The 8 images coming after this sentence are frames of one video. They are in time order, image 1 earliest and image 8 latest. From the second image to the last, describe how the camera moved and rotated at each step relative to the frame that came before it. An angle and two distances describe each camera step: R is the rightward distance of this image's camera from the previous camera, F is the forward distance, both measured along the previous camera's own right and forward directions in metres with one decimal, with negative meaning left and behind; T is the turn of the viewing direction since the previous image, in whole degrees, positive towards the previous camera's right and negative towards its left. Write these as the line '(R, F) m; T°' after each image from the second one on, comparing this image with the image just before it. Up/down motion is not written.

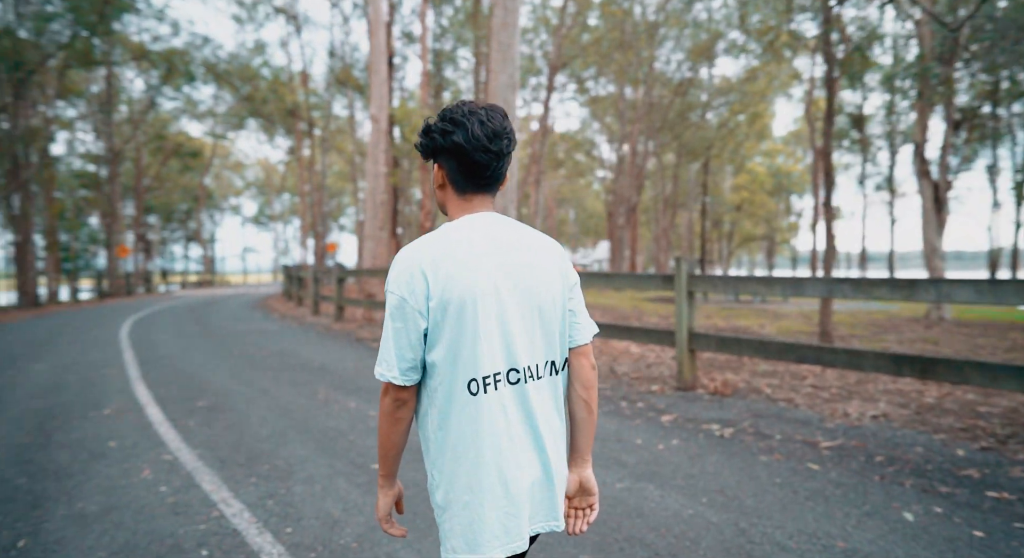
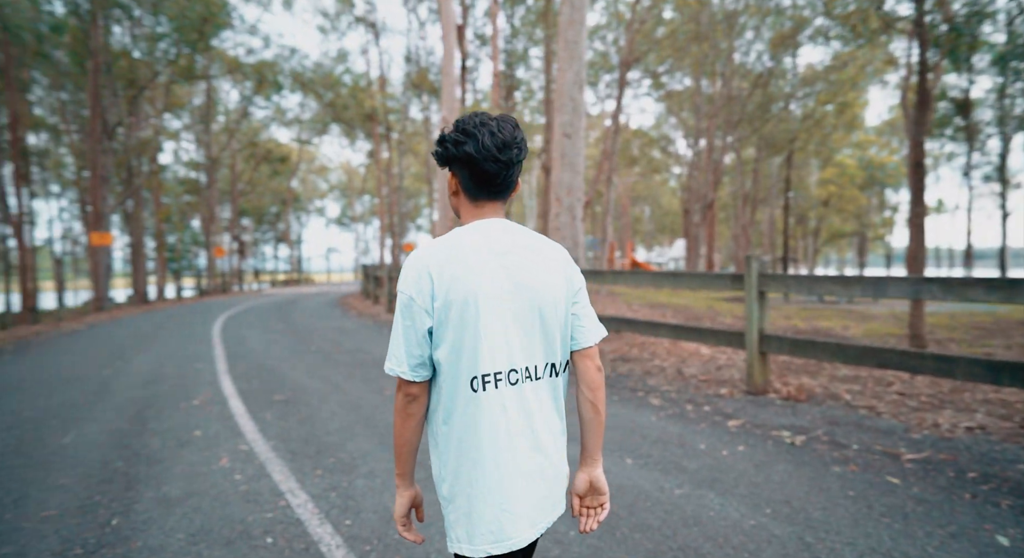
(+0.1, 0.0) m; -7°
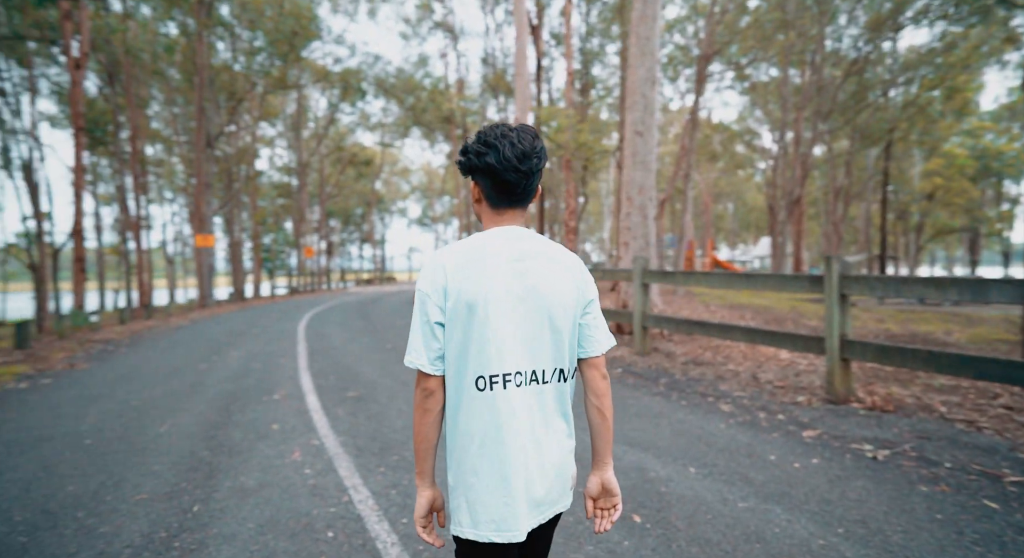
(+0.1, 0.0) m; -7°
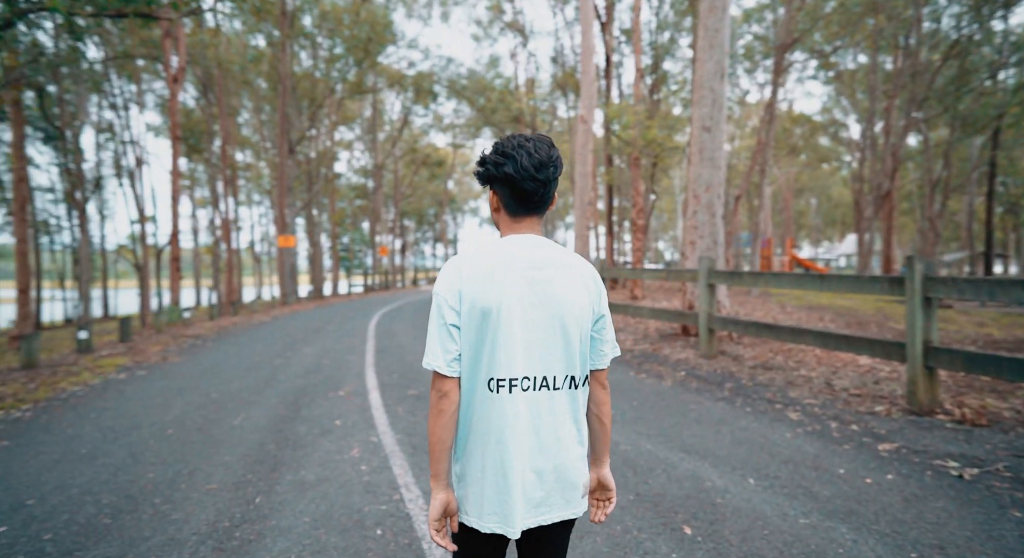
(+0.1, 0.0) m; -7°
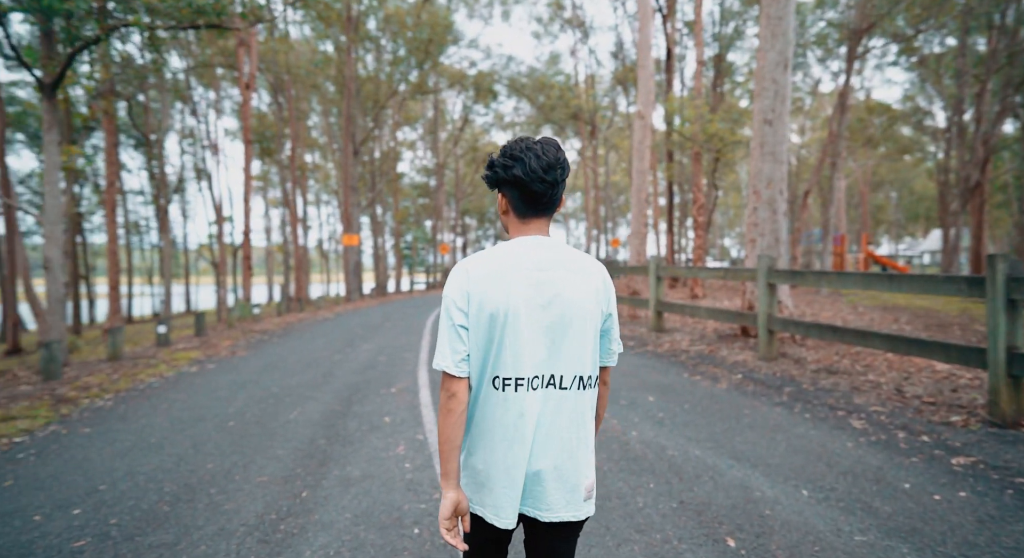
(+0.1, 0.0) m; -6°
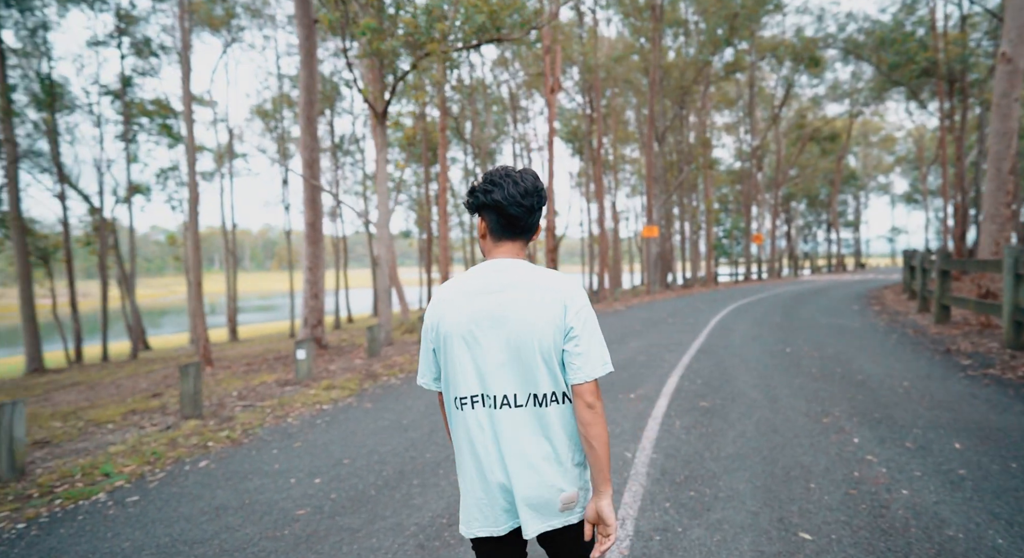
(+0.6, +0.5) m; -29°
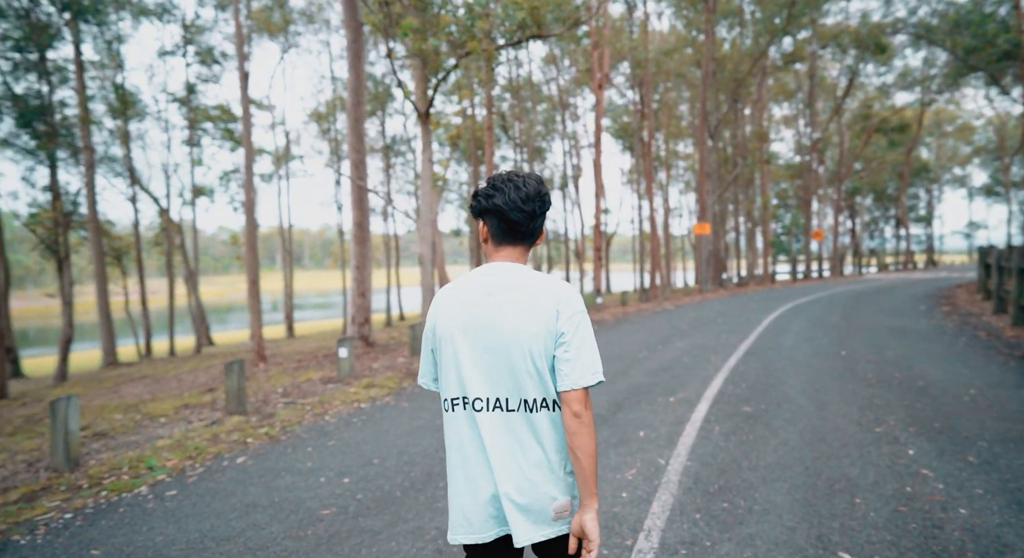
(+0.1, +0.1) m; -5°
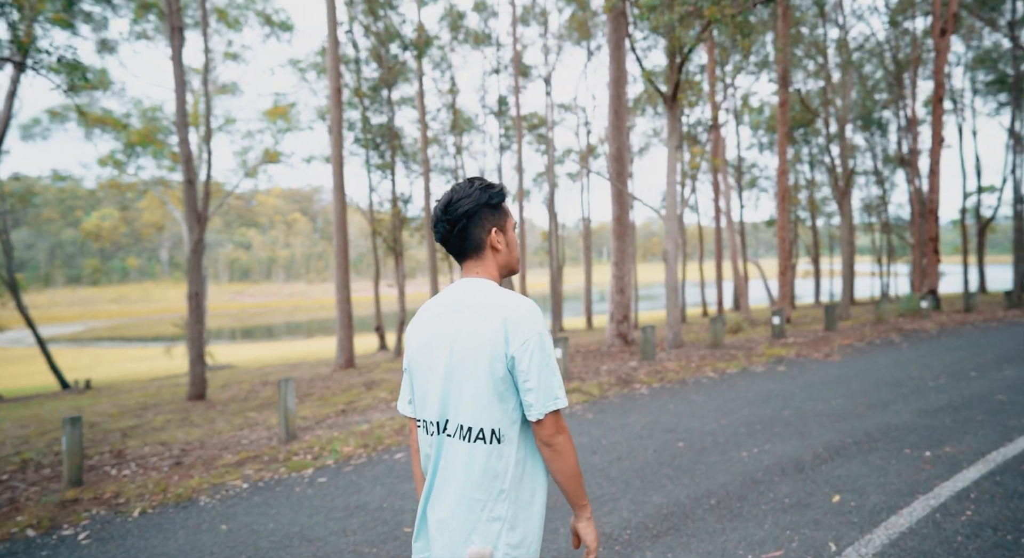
(+1.0, +0.7) m; -28°
